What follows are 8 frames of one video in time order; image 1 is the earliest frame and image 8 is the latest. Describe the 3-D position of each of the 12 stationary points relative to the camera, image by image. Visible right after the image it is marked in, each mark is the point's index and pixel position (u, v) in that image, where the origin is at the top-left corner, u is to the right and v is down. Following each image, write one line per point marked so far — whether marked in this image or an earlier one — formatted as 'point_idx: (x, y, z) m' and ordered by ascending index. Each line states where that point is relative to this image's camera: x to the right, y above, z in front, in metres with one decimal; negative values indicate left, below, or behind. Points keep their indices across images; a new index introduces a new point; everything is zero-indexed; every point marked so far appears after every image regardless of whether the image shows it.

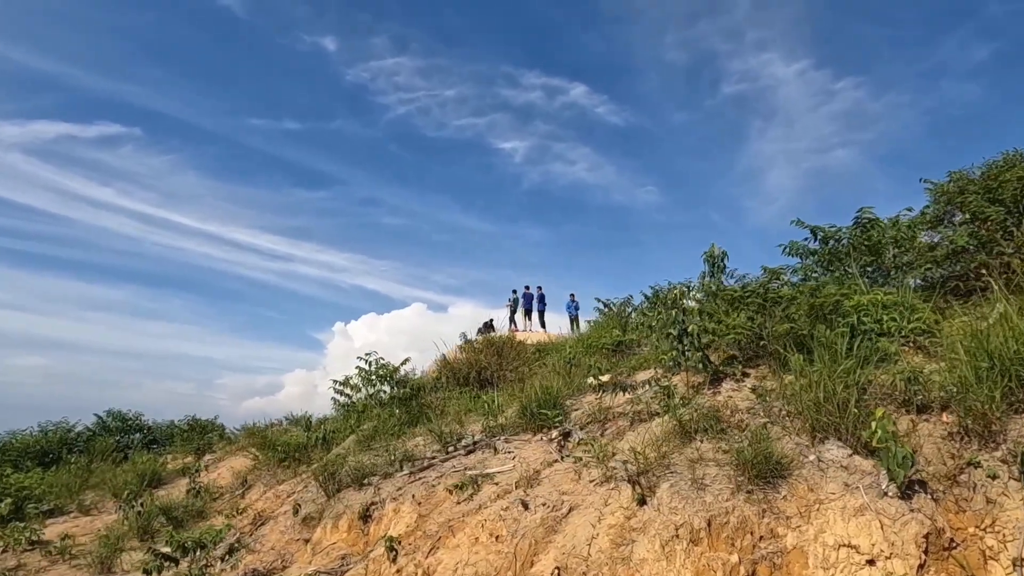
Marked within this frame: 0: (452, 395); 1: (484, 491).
0: (-1.0, -1.7, +10.8) m
1: (-0.2, -1.7, +5.7) m
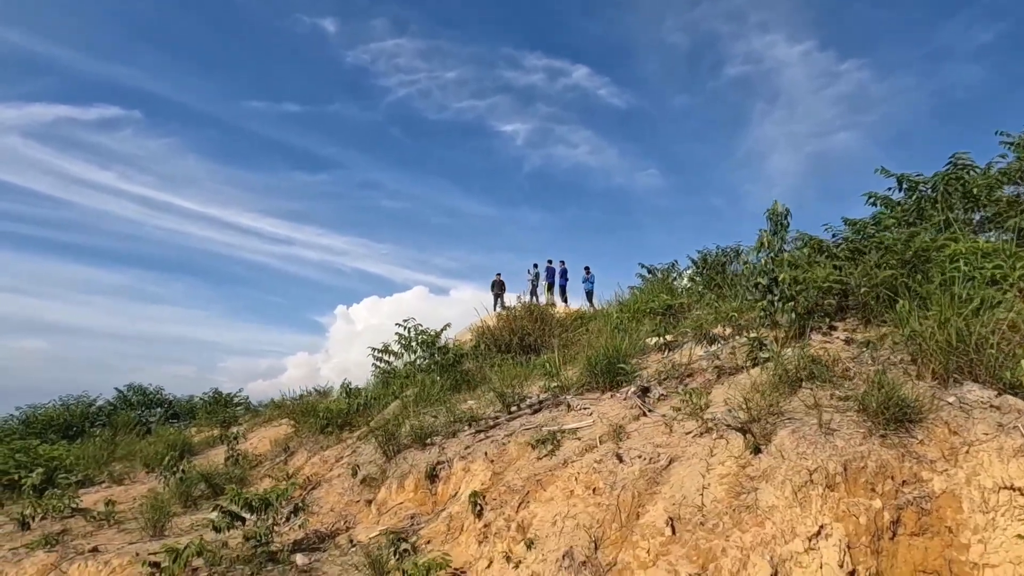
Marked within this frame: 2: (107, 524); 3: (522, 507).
0: (-0.3, -1.2, +10.5) m
1: (+0.5, -1.3, +5.5) m
2: (-5.0, -2.9, +8.2) m
3: (+0.1, -1.6, +4.8) m
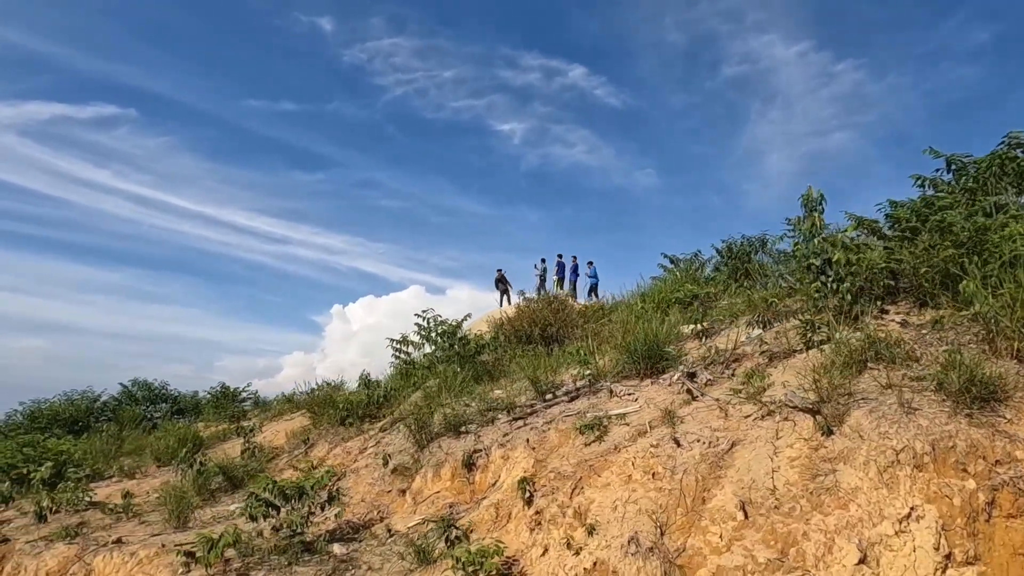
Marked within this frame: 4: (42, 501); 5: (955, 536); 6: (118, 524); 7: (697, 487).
0: (+0.1, -1.0, +10.3) m
1: (+0.8, -1.1, +5.3) m
2: (-4.7, -2.8, +8.0) m
3: (+0.5, -1.4, +4.6) m
4: (-5.9, -2.7, +8.4) m
5: (+2.2, -1.2, +3.3) m
6: (-4.6, -2.7, +7.7) m
7: (+1.2, -1.3, +4.2) m
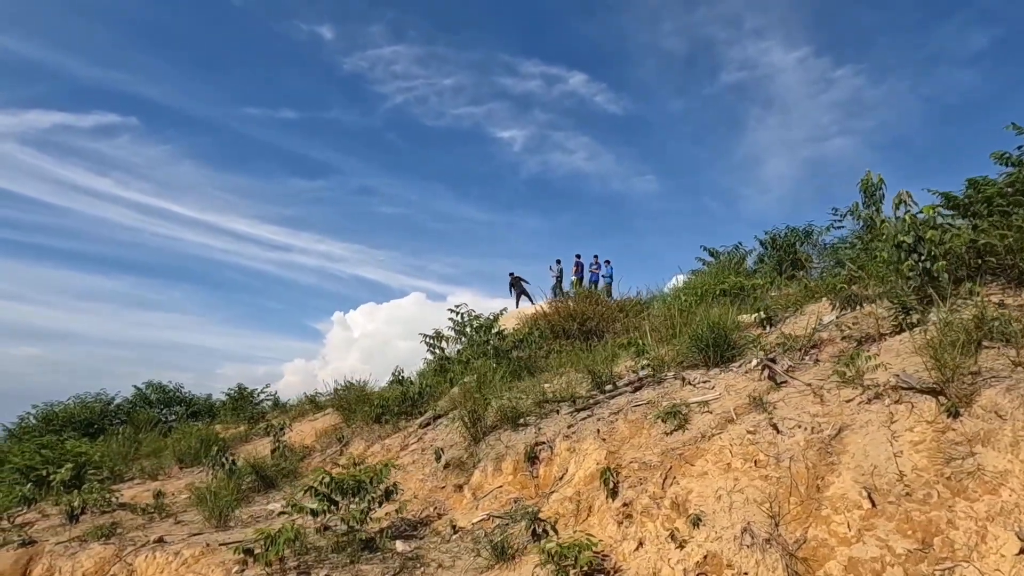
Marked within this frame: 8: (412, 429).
0: (+0.6, -0.9, +10.0) m
1: (+1.4, -1.0, +5.0) m
2: (-4.1, -2.6, +7.7) m
3: (+1.0, -1.3, +4.3) m
4: (-5.4, -2.6, +8.1) m
5: (+2.8, -1.0, +3.0) m
6: (-4.0, -2.6, +7.4) m
7: (+1.7, -1.1, +3.9) m
8: (-1.3, -1.8, +8.5) m
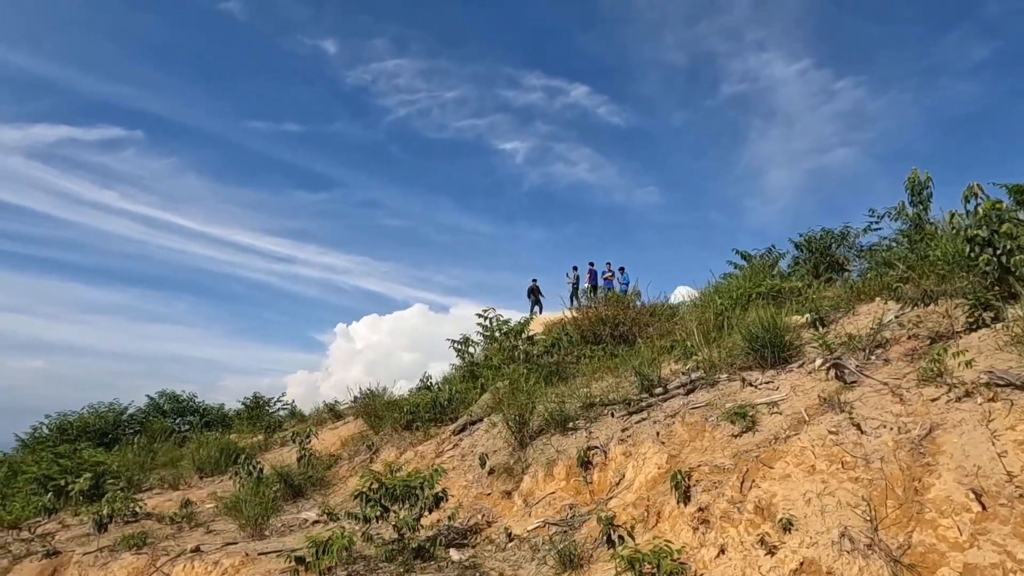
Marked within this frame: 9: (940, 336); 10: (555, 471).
0: (+1.1, -0.9, +9.8) m
1: (+1.8, -1.0, +4.8) m
2: (-3.6, -2.7, +7.5) m
3: (+1.5, -1.2, +4.1) m
4: (-4.9, -2.6, +7.9) m
5: (+3.2, -1.0, +2.7) m
6: (-3.6, -2.7, +7.2) m
7: (+2.2, -1.0, +3.7) m
8: (-0.8, -1.8, +8.3) m
9: (+3.3, -0.4, +5.1) m
10: (+0.4, -1.6, +5.7) m
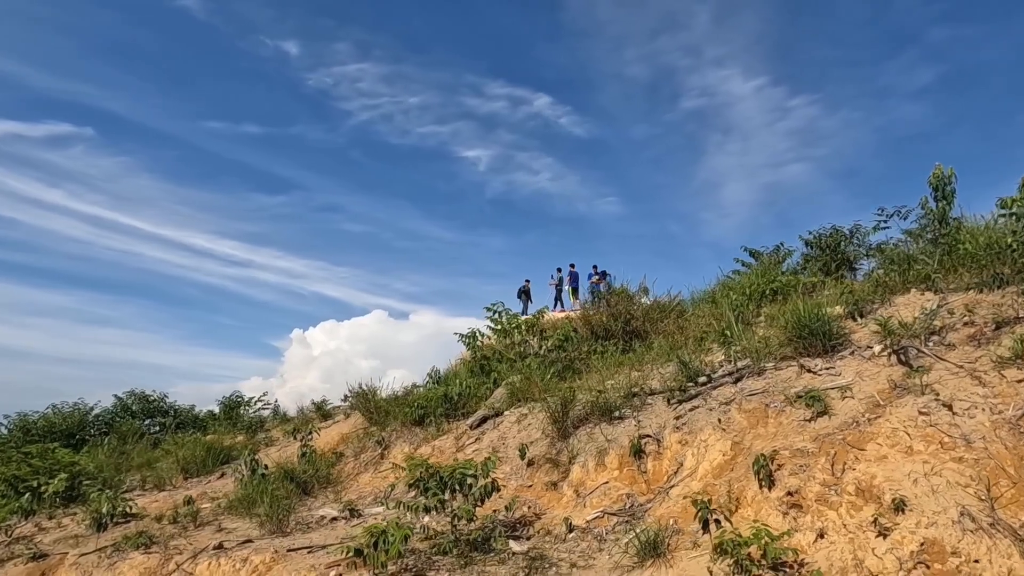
0: (+1.3, -0.9, +9.6) m
1: (+2.3, -0.8, +4.6) m
2: (-3.3, -2.5, +7.0) m
3: (+2.0, -1.1, +4.0) m
4: (-4.6, -2.4, +7.3) m
5: (+3.8, -0.8, +2.7) m
6: (-3.2, -2.5, +6.7) m
7: (+2.7, -0.9, +3.6) m
8: (-0.6, -1.7, +8.0) m
9: (+3.7, -0.3, +5.1) m
10: (+0.8, -1.4, +5.4) m
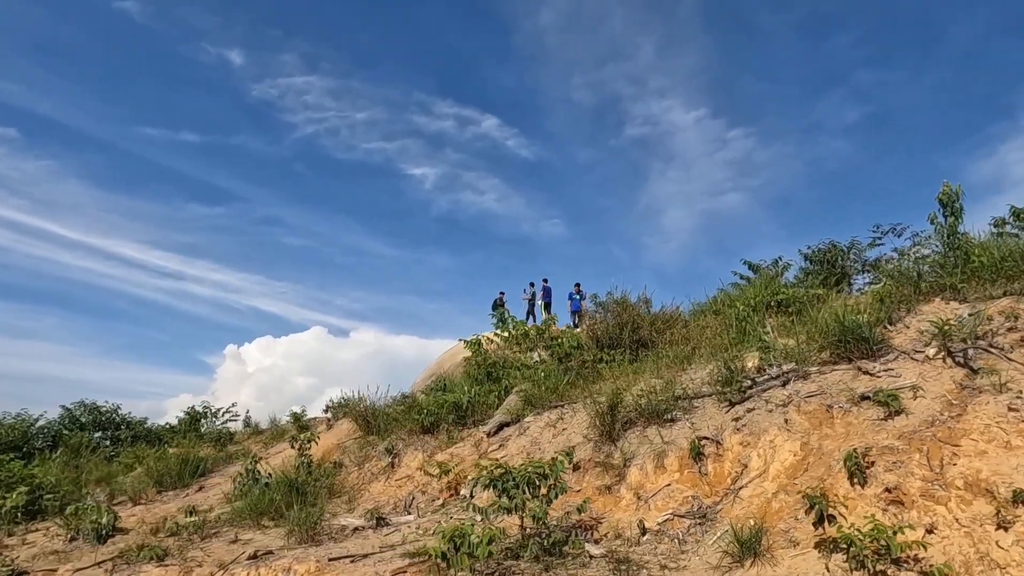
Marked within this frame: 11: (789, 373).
0: (+1.4, -1.0, +9.5) m
1: (+2.8, -0.8, +4.7) m
2: (-3.0, -2.4, +6.5) m
3: (+2.5, -1.0, +3.9) m
4: (-4.3, -2.3, +6.7) m
5: (+4.4, -0.8, +2.9) m
6: (-2.9, -2.4, +6.2) m
7: (+3.3, -0.9, +3.7) m
8: (-0.3, -1.7, +7.8) m
9: (+4.2, -0.3, +5.2) m
10: (+1.2, -1.4, +5.3) m
11: (+2.5, -0.8, +6.1) m
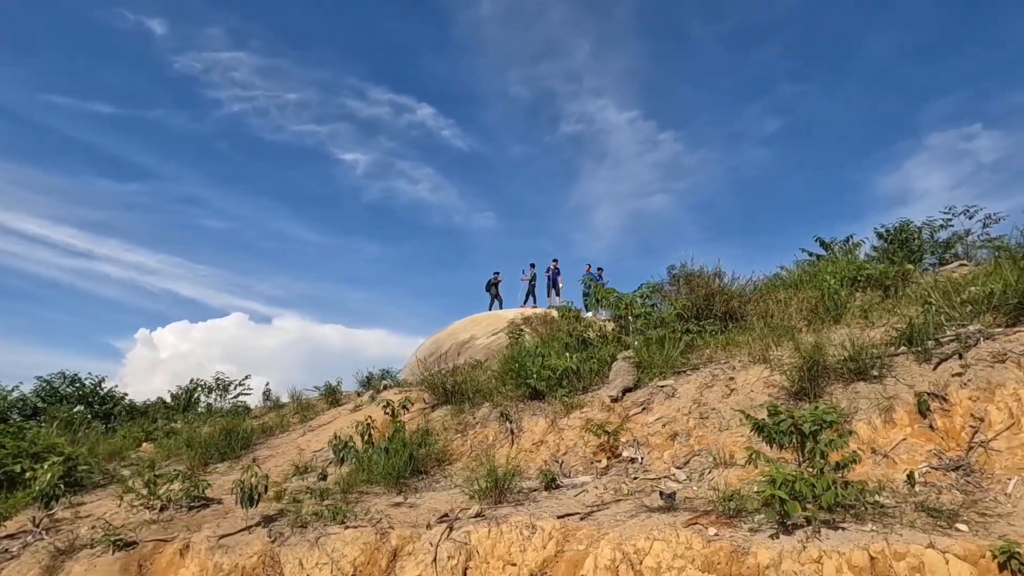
0: (+2.7, -0.5, +9.4) m
1: (+4.6, -0.5, +4.7) m
2: (-1.4, -1.9, +5.9) m
3: (+4.4, -0.7, +3.9) m
4: (-2.8, -1.8, +6.0) m
5: (+6.4, -0.5, +3.0) m
6: (-1.3, -1.9, +5.6) m
7: (+5.2, -0.6, +3.7) m
8: (+1.1, -1.3, +7.4) m
9: (+5.9, 0.0, +5.4) m
10: (+2.9, -1.0, +5.1) m
11: (+4.2, -0.4, +6.0) m
